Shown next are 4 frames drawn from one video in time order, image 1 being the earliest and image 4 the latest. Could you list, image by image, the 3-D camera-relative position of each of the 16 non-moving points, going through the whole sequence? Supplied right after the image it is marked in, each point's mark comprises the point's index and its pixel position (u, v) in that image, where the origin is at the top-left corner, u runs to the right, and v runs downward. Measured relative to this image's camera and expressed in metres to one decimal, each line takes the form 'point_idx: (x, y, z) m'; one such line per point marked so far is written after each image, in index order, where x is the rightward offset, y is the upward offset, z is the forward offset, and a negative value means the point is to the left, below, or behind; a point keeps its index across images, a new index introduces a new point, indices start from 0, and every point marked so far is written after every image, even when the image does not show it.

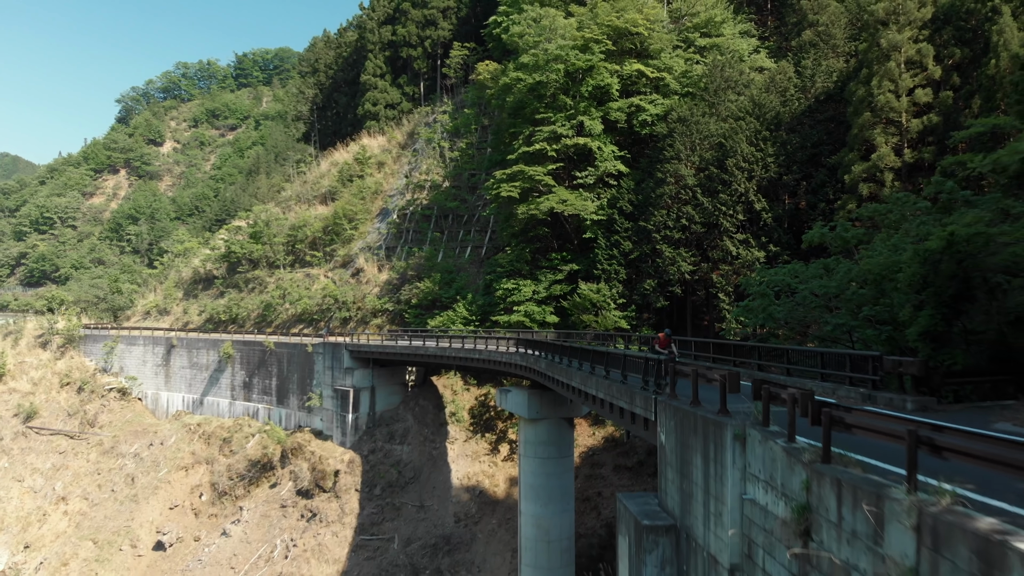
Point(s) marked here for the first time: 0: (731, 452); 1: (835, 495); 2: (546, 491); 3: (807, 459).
0: (+1.6, -1.2, +5.3) m
1: (+1.8, -1.1, +3.9) m
2: (+0.8, -5.0, +18.0) m
3: (+1.8, -1.0, +4.3) m
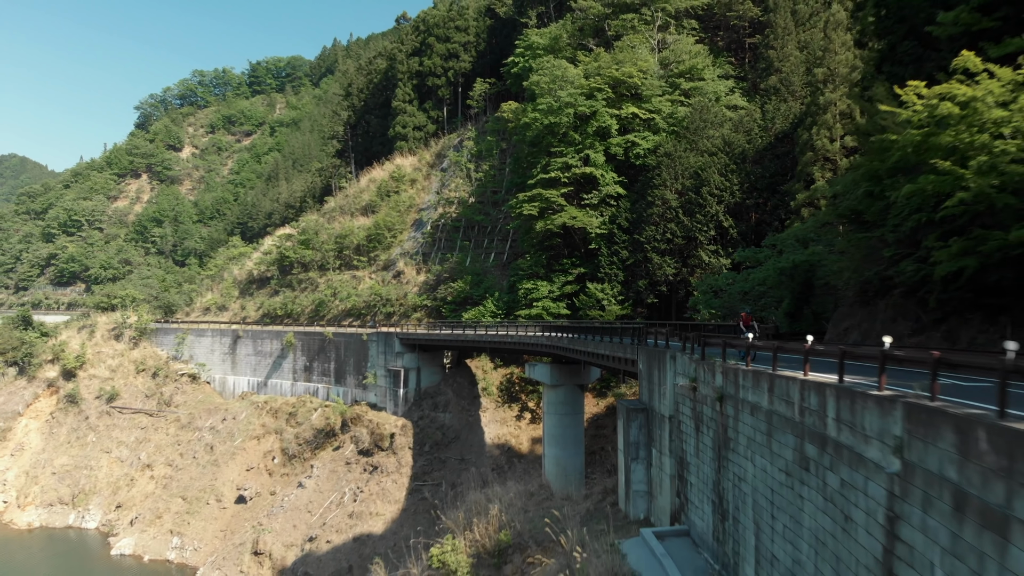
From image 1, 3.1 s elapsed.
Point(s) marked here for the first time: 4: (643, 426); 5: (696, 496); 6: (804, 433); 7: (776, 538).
0: (+2.6, -1.2, +11.6) m
1: (+2.7, -1.2, +10.2) m
2: (+1.7, -5.0, +24.2) m
3: (+2.7, -1.0, +10.6) m
4: (+2.4, -2.5, +13.0) m
5: (+2.7, -3.1, +10.7) m
6: (+2.9, -1.4, +7.1) m
7: (+2.9, -2.7, +7.7) m
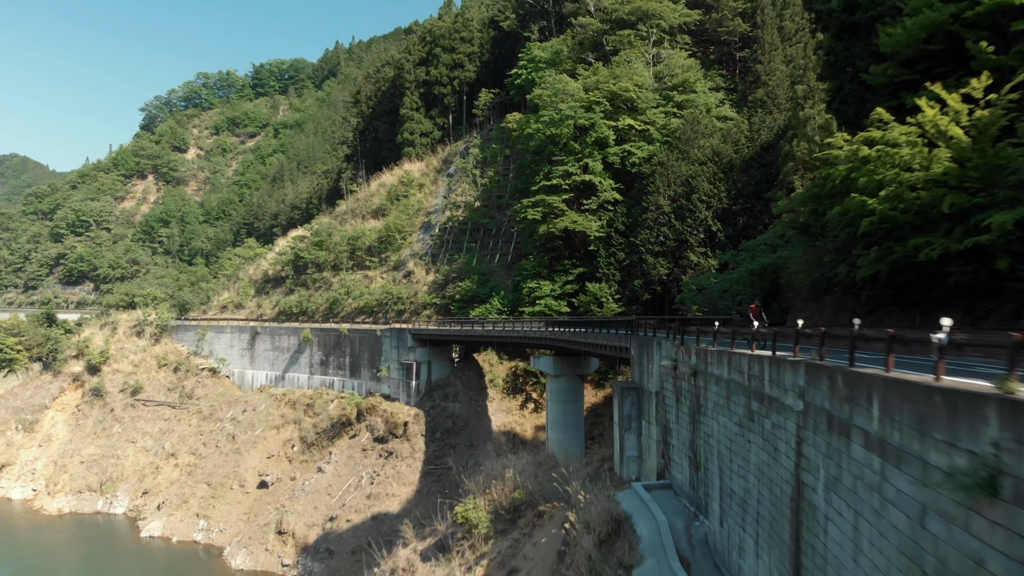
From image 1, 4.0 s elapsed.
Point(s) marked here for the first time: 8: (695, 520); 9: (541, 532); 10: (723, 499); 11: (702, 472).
0: (+2.8, -1.2, +14.0) m
1: (+3.0, -1.1, +12.6) m
2: (+2.0, -5.0, +26.7) m
3: (+3.0, -1.0, +13.0) m
4: (+2.6, -2.5, +15.4) m
5: (+3.0, -3.0, +13.1) m
6: (+3.2, -1.4, +9.5) m
7: (+3.1, -2.7, +10.2) m
8: (+3.1, -3.9, +12.2) m
9: (+0.6, -5.0, +14.8) m
10: (+3.1, -3.1, +10.7) m
11: (+3.1, -3.0, +11.8) m
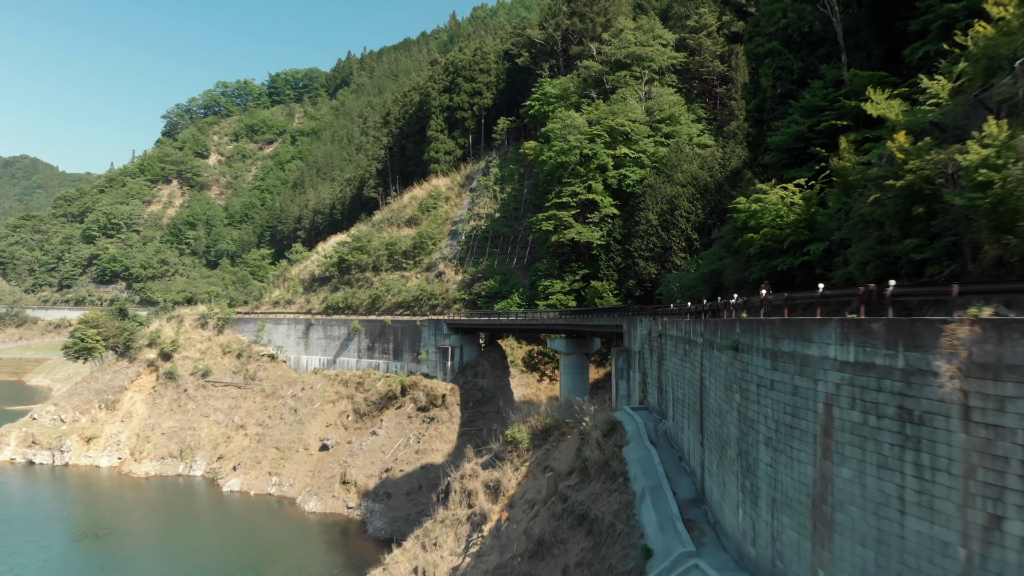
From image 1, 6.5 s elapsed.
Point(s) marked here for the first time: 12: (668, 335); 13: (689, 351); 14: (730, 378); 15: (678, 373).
0: (+3.9, -1.1, +22.1) m
1: (+4.1, -1.0, +20.7) m
2: (+3.0, -4.9, +34.8) m
3: (+4.1, -0.9, +21.1) m
4: (+3.7, -2.4, +23.5) m
5: (+4.1, -2.9, +21.2) m
6: (+4.2, -1.3, +17.6) m
7: (+4.2, -2.6, +18.3) m
8: (+4.2, -3.8, +20.2) m
9: (+1.6, -4.9, +22.8) m
10: (+4.2, -3.0, +18.8) m
11: (+4.2, -2.9, +19.9) m
12: (+4.2, -1.3, +19.2) m
13: (+4.2, -1.5, +17.1) m
14: (+3.9, -1.6, +12.9) m
15: (+4.2, -2.2, +18.3) m
